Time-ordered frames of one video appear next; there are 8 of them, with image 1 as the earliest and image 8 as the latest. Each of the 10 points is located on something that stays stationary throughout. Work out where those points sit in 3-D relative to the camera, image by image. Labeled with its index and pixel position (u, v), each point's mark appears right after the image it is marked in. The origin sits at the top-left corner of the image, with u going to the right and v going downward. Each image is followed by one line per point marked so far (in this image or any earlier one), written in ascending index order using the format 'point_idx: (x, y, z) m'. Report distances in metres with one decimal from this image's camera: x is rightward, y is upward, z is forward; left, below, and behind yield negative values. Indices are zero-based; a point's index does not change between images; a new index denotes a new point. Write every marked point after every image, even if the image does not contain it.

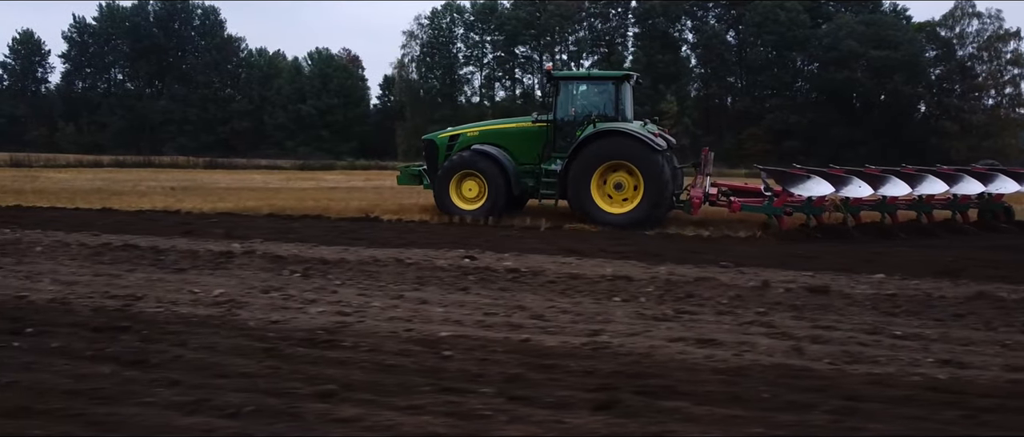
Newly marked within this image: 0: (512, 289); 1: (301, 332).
0: (0.0, -0.5, +6.7) m
1: (-1.2, -0.6, +5.6) m
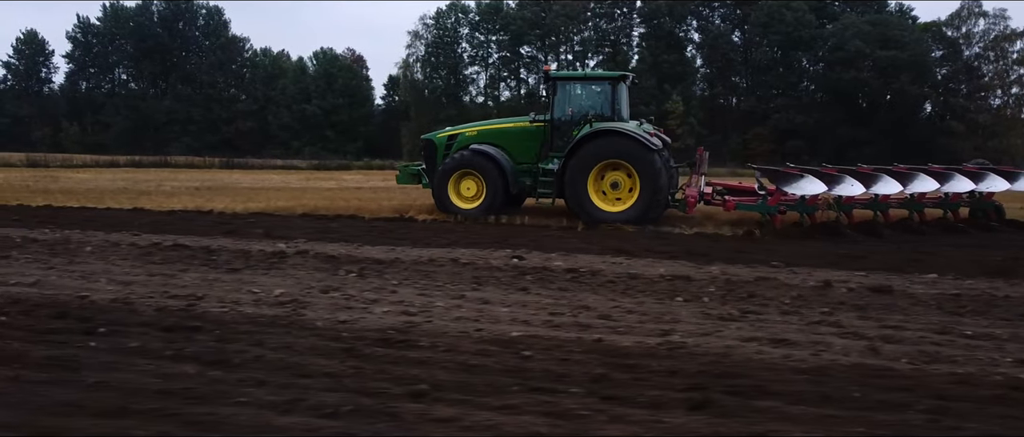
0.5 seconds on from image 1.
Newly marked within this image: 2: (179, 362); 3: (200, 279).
0: (+0.4, -0.5, +6.7) m
1: (-0.8, -0.6, +5.6) m
2: (-1.6, -0.7, +4.9) m
3: (-2.2, -0.4, +7.1) m
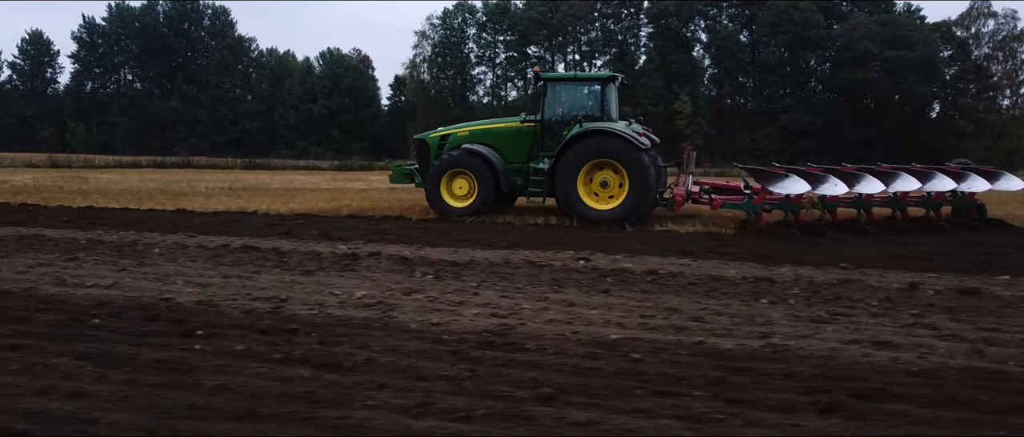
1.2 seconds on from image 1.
0: (+0.9, -0.5, +6.7) m
1: (-0.2, -0.6, +5.6) m
2: (-1.1, -0.7, +4.9) m
3: (-1.6, -0.4, +7.1) m
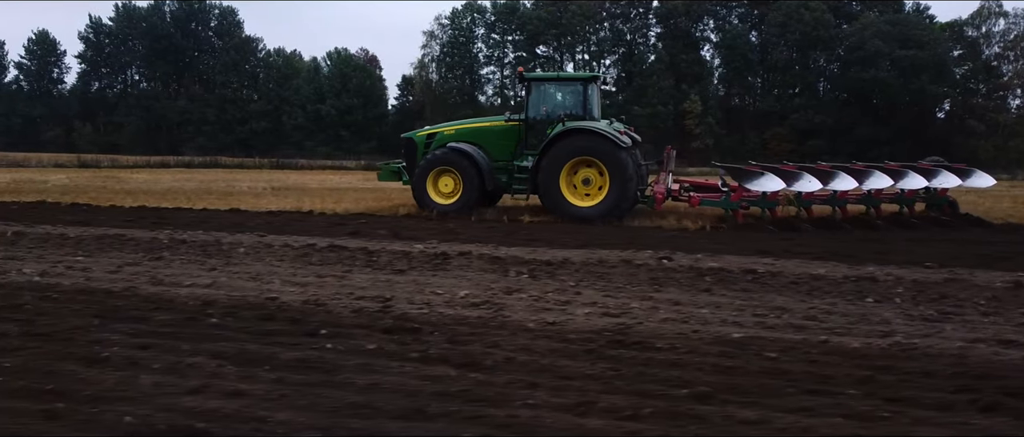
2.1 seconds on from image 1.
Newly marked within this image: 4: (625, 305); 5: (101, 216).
0: (+1.6, -0.5, +6.7) m
1: (+0.4, -0.6, +5.6) m
2: (-0.4, -0.7, +4.9) m
3: (-1.0, -0.4, +7.1) m
4: (+0.7, -0.5, +6.3) m
5: (-4.6, 0.0, +11.5) m
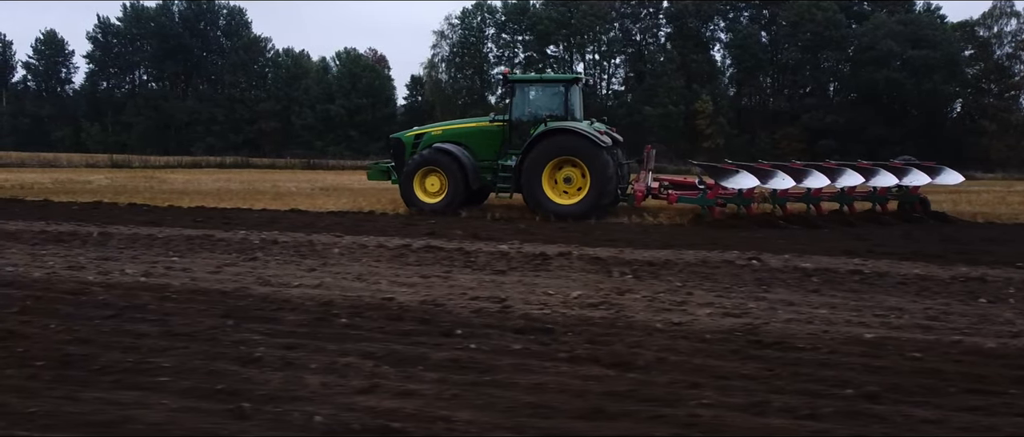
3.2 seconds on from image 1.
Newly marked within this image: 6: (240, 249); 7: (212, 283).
0: (+2.3, -0.5, +6.7) m
1: (+1.2, -0.6, +5.6) m
2: (+0.3, -0.7, +4.9) m
3: (-0.2, -0.4, +7.1) m
4: (+1.4, -0.5, +6.4) m
5: (-3.9, 0.0, +11.5) m
6: (-2.2, -0.2, +8.3) m
7: (-2.1, -0.4, +7.1) m
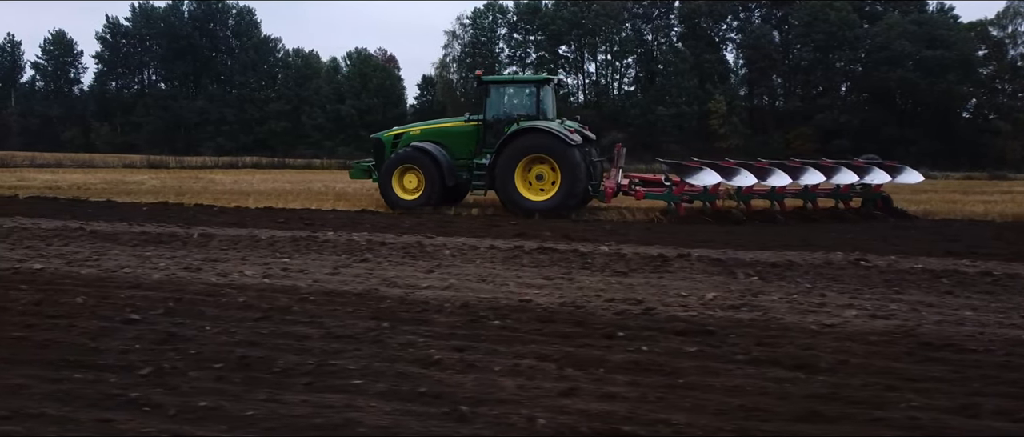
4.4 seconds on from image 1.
0: (+3.2, -0.5, +6.7) m
1: (+2.0, -0.6, +5.6) m
2: (+1.2, -0.7, +4.9) m
3: (+0.7, -0.4, +7.1) m
4: (+2.3, -0.6, +6.4) m
5: (-3.0, 0.0, +11.5) m
6: (-1.3, -0.3, +8.2) m
7: (-1.2, -0.5, +7.1) m
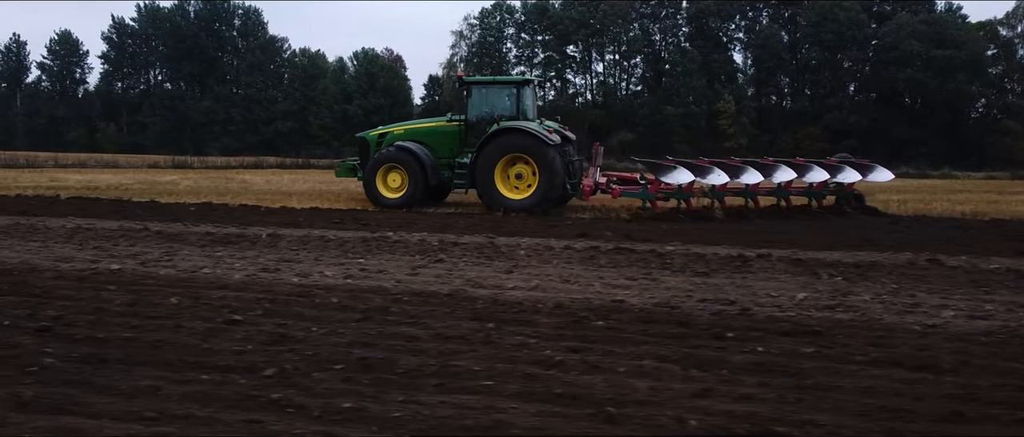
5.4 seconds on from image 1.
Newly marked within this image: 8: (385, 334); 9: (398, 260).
0: (+3.8, -0.5, +6.7) m
1: (+2.6, -0.6, +5.6) m
2: (+1.8, -0.7, +4.9) m
3: (+1.2, -0.4, +7.1) m
4: (+2.9, -0.6, +6.4) m
5: (-2.4, 0.0, +11.5) m
6: (-0.7, -0.3, +8.2) m
7: (-0.6, -0.5, +7.1) m
8: (-0.7, -0.6, +5.6) m
9: (-0.9, -0.3, +8.0) m
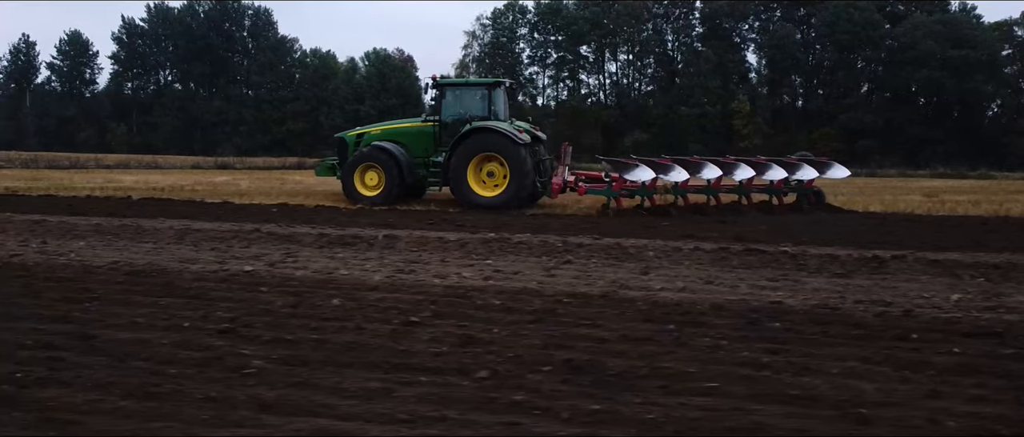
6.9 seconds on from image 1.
0: (+4.8, -0.5, +6.7) m
1: (+3.6, -0.7, +5.6) m
2: (+2.8, -0.7, +4.9) m
3: (+2.2, -0.5, +7.1) m
4: (+3.9, -0.6, +6.4) m
5: (-1.4, 0.0, +11.5) m
6: (+0.3, -0.3, +8.3) m
7: (+0.4, -0.5, +7.1) m
8: (+0.3, -0.6, +5.6) m
9: (+0.1, -0.3, +8.0) m
